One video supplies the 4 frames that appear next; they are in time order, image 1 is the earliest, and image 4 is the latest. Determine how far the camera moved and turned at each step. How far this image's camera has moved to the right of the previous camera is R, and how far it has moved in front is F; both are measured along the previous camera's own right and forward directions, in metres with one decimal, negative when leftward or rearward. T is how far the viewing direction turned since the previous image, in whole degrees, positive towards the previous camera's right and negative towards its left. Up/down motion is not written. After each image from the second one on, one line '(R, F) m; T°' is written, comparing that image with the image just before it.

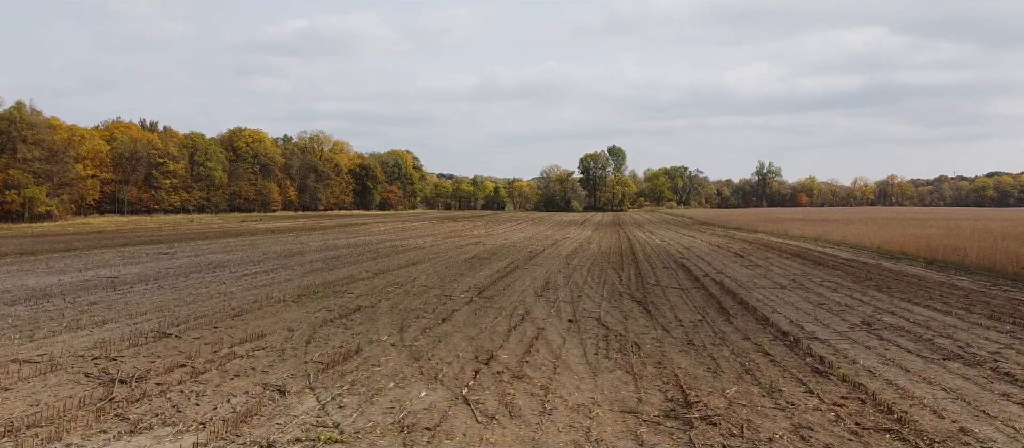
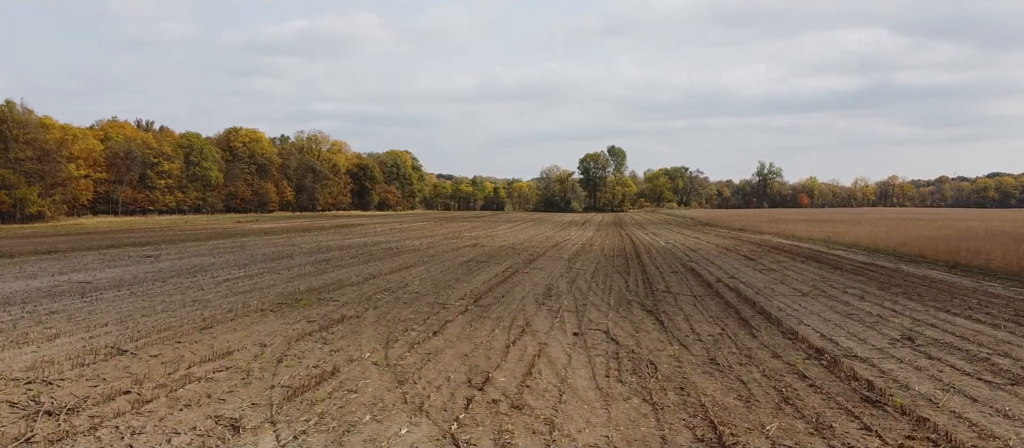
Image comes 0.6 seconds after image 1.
(0.0, +0.7) m; 0°
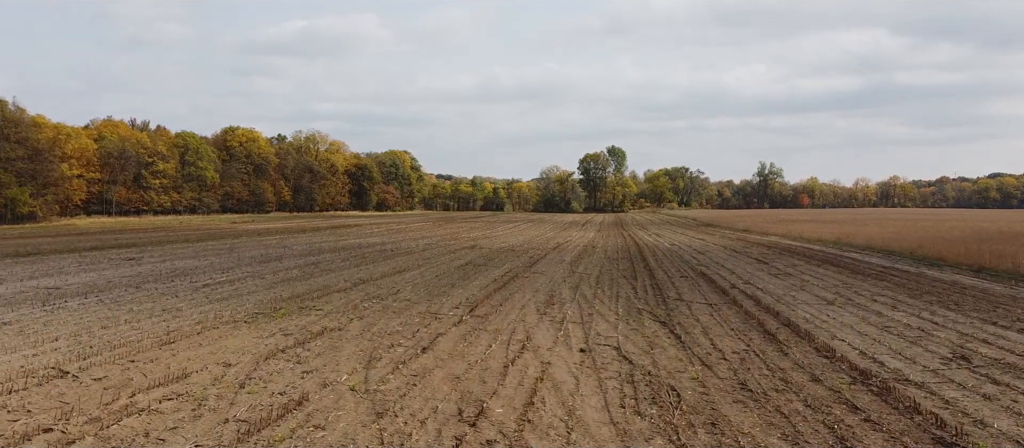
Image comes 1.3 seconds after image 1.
(0.0, +0.7) m; 0°
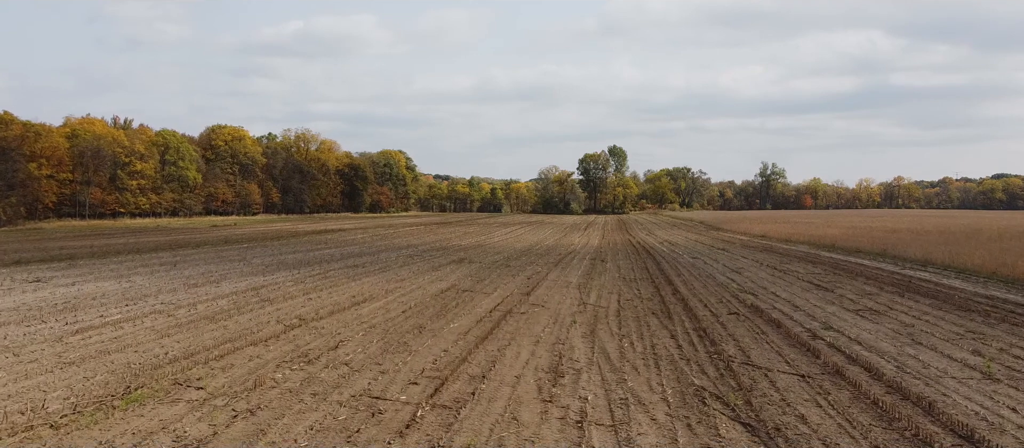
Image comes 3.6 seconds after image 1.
(+0.1, +2.7) m; 0°
